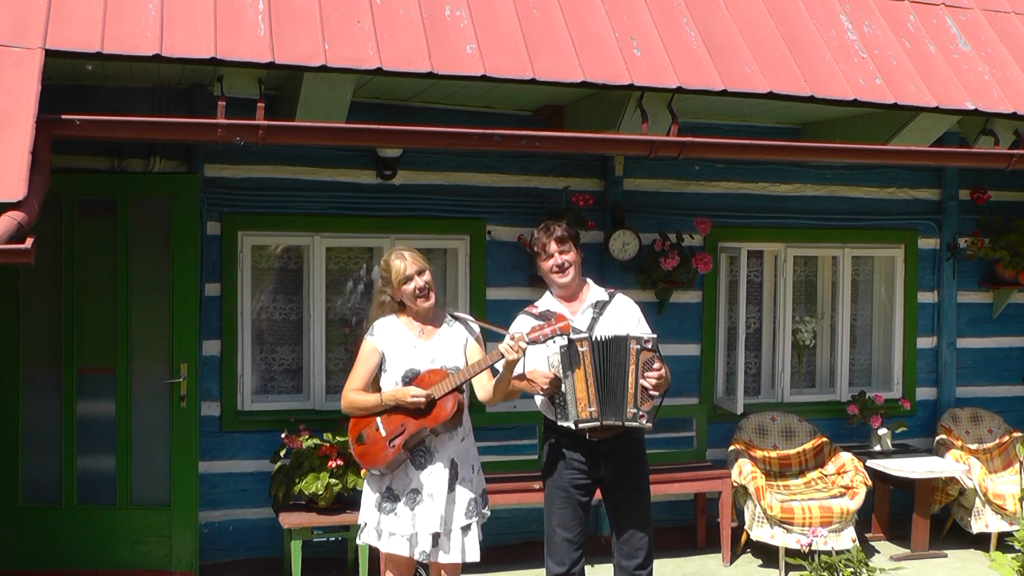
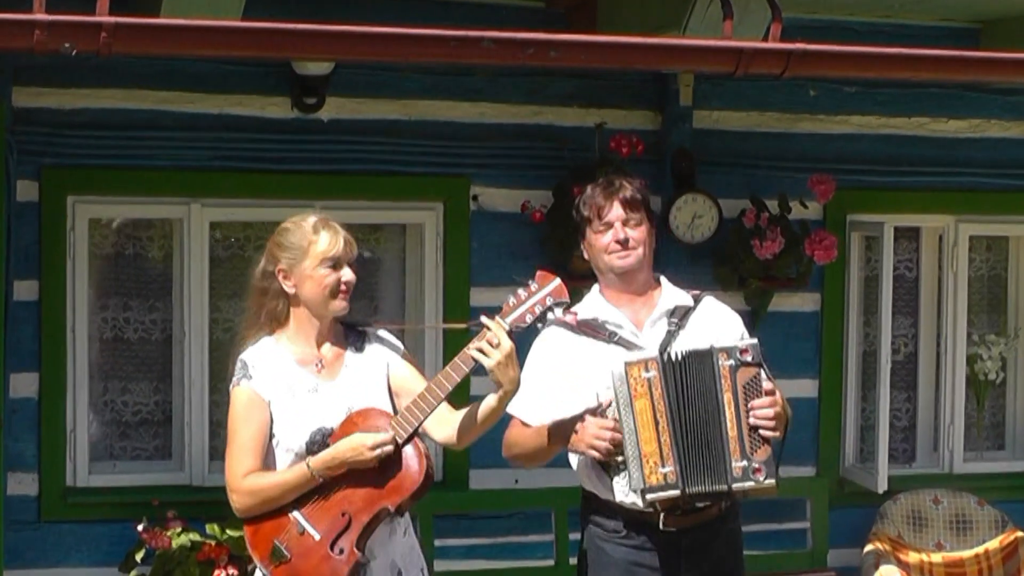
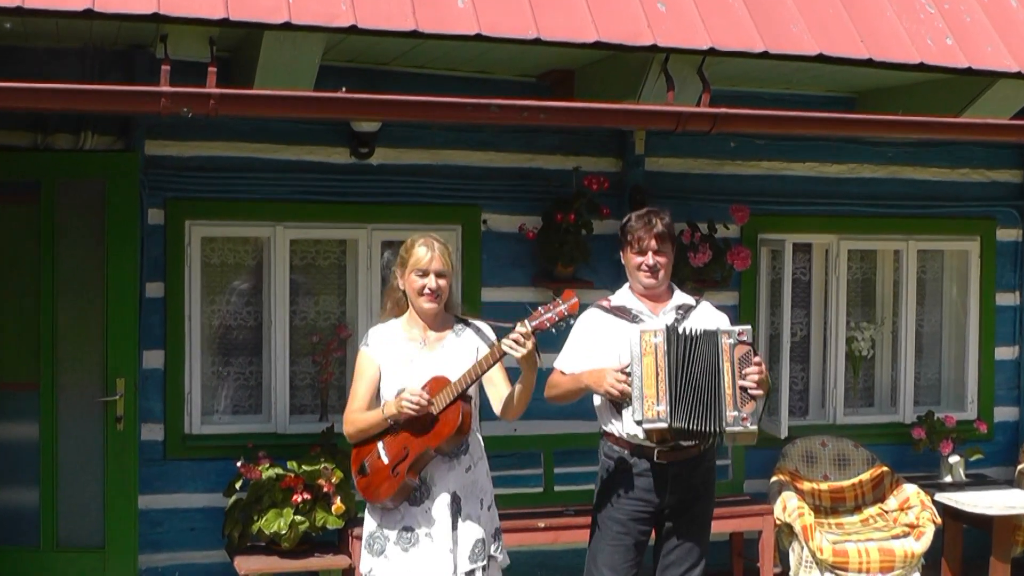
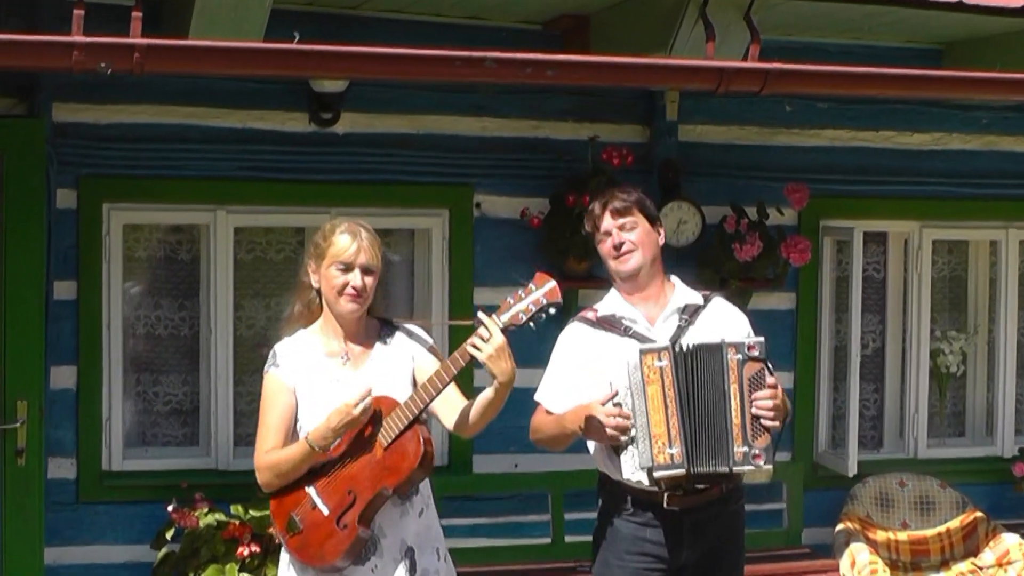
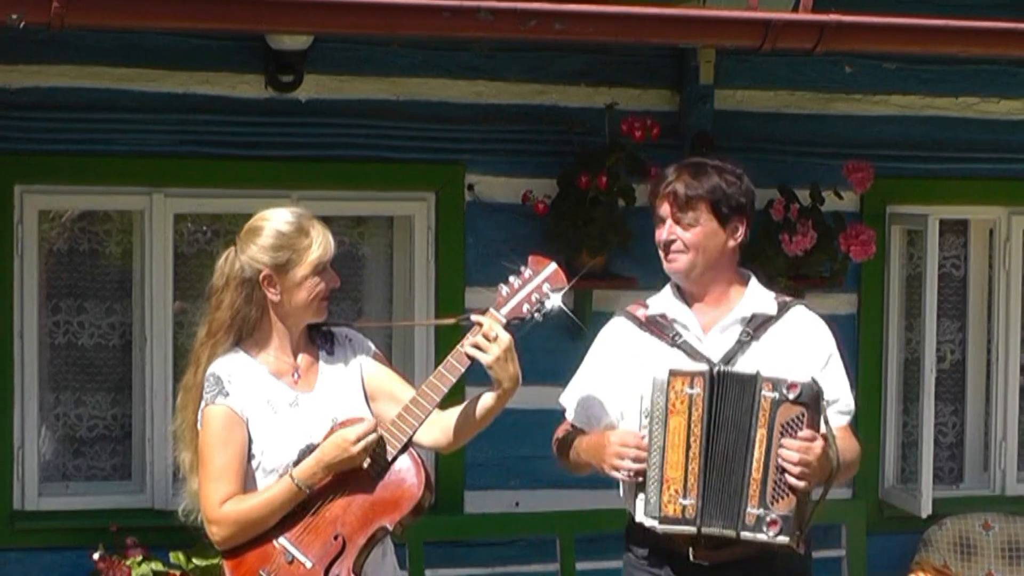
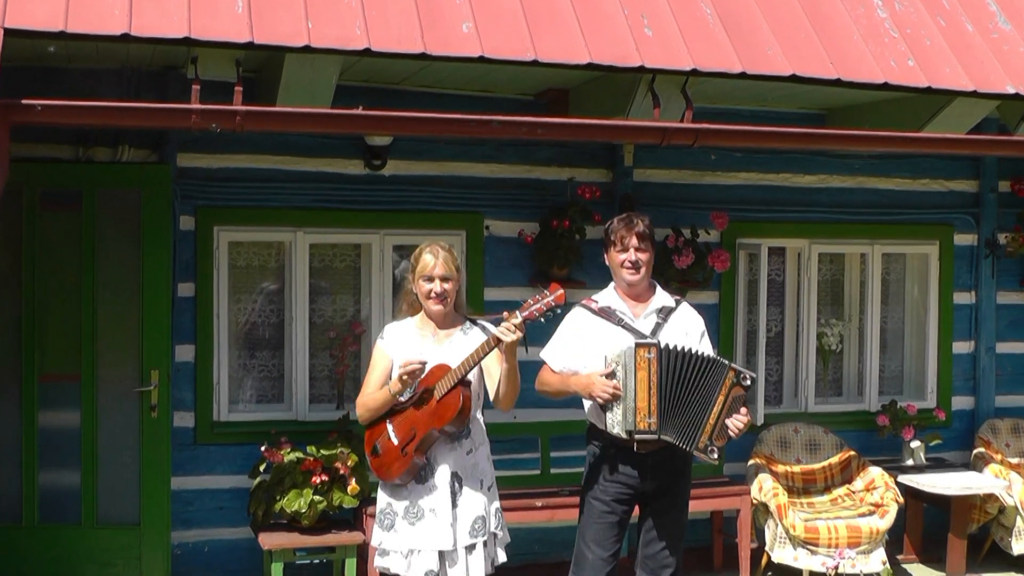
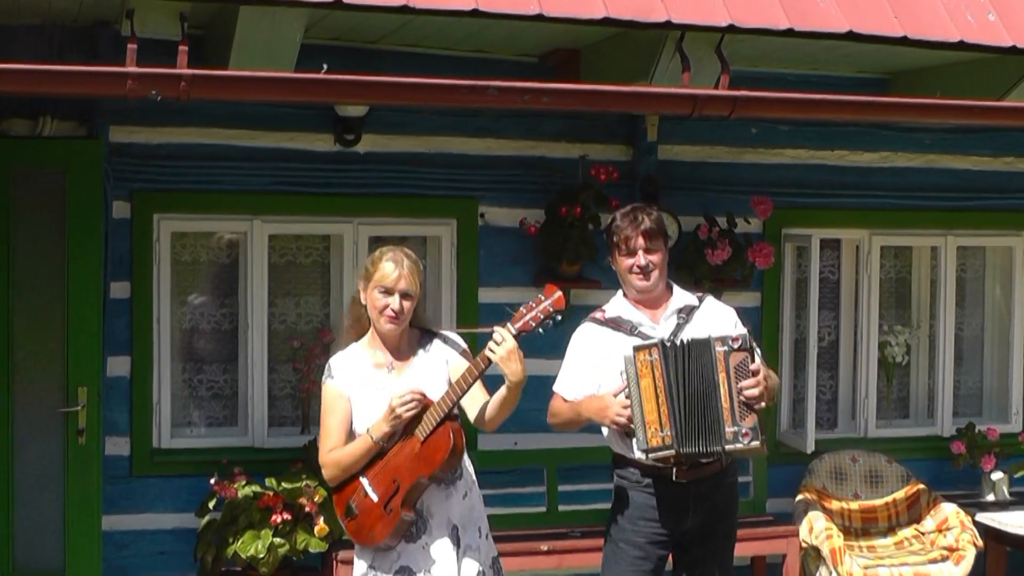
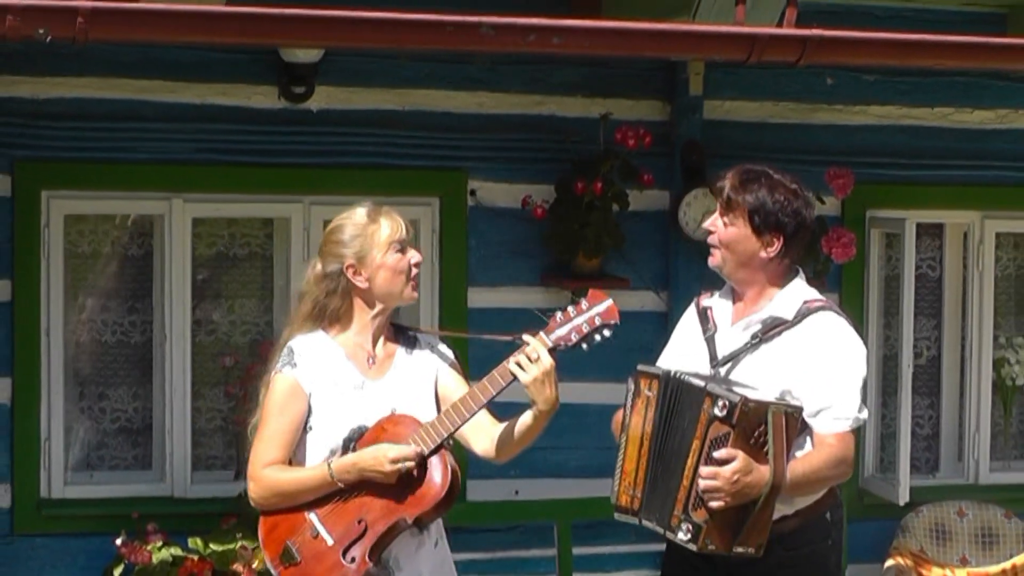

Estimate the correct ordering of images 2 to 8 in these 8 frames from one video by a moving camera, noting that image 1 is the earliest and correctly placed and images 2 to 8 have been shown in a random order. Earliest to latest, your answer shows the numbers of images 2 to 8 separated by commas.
6, 3, 7, 4, 2, 5, 8
